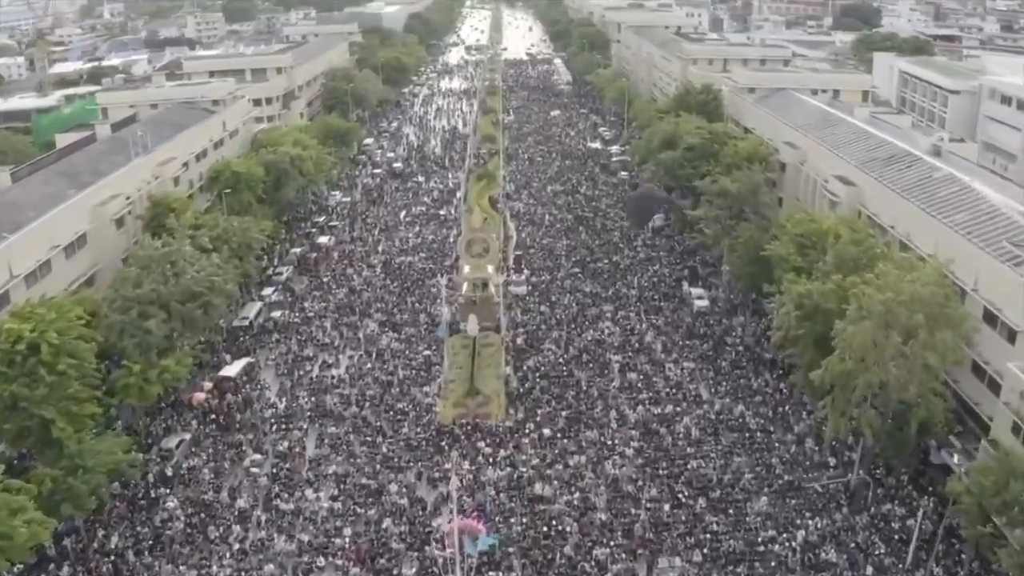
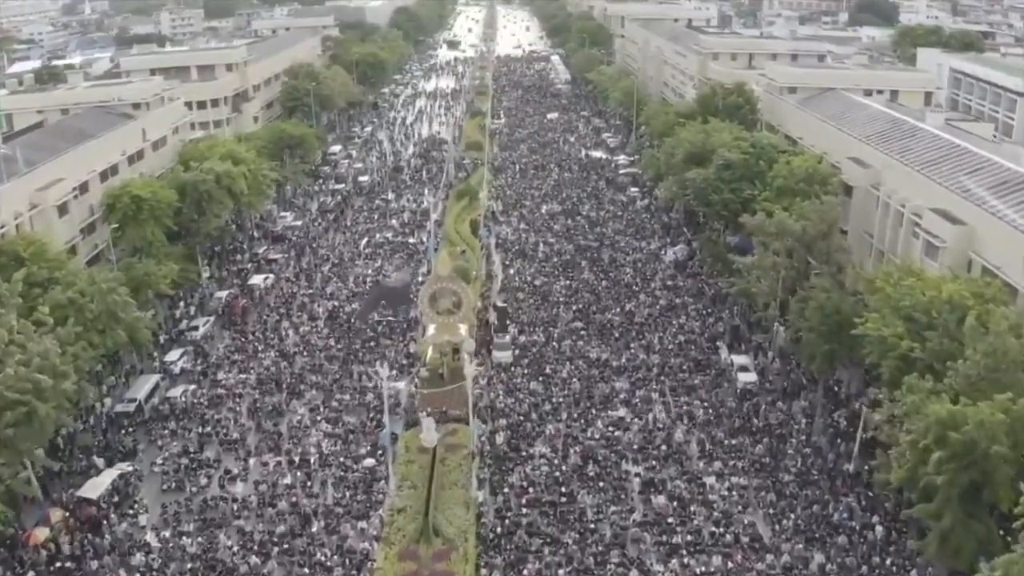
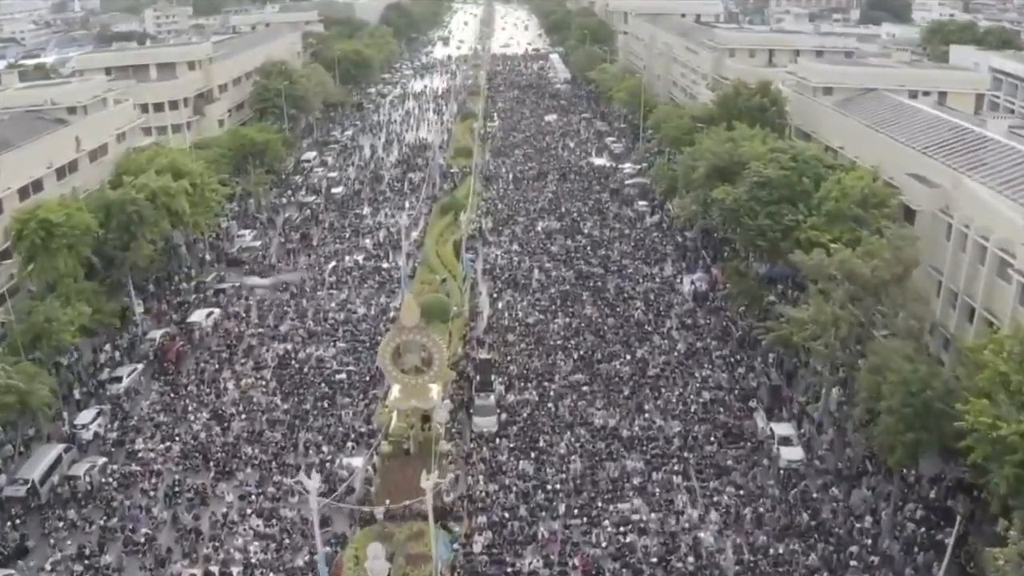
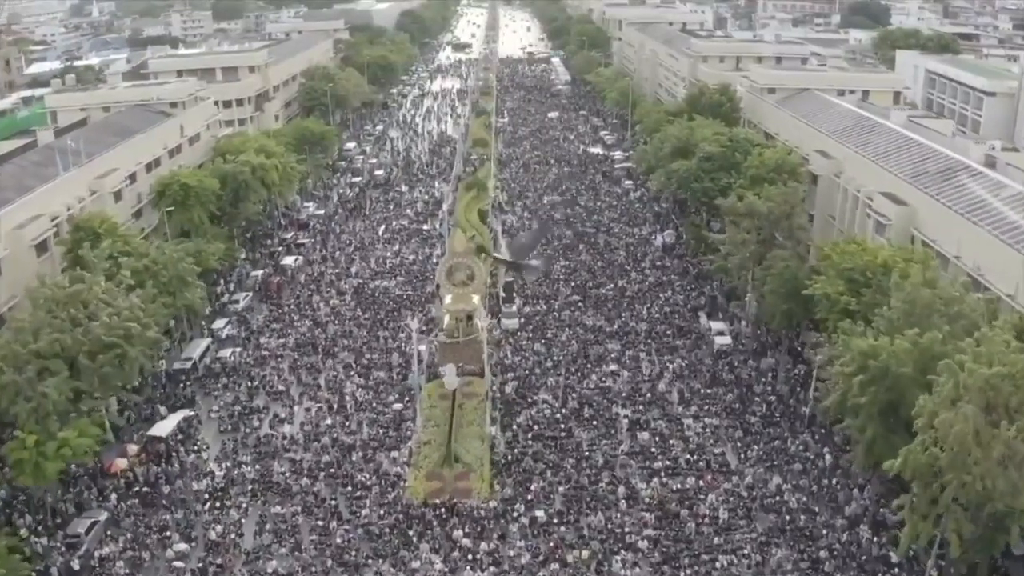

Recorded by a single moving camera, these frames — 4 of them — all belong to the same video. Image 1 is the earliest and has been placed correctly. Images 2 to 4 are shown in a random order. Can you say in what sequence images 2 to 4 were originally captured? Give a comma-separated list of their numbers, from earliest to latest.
4, 2, 3
